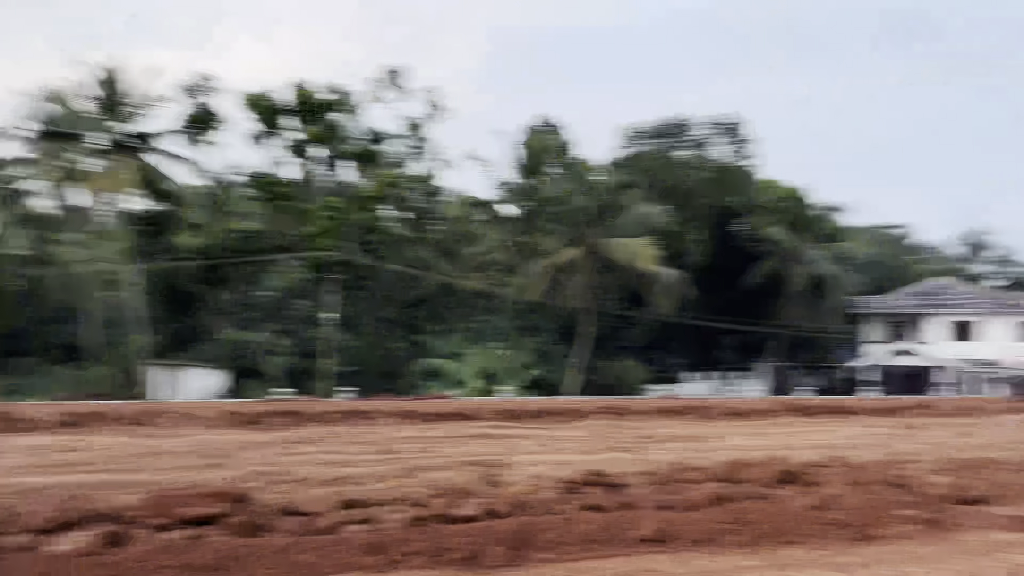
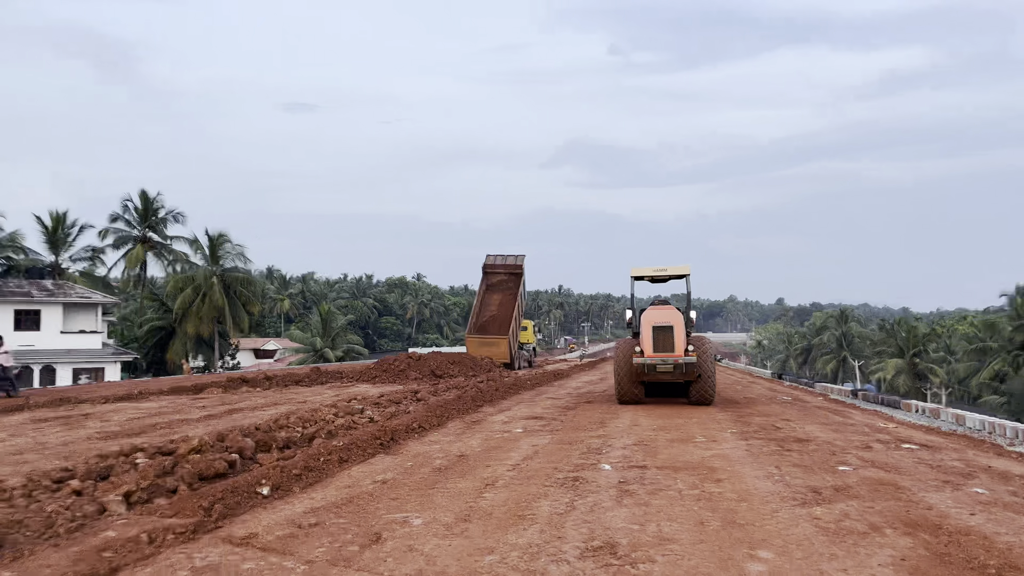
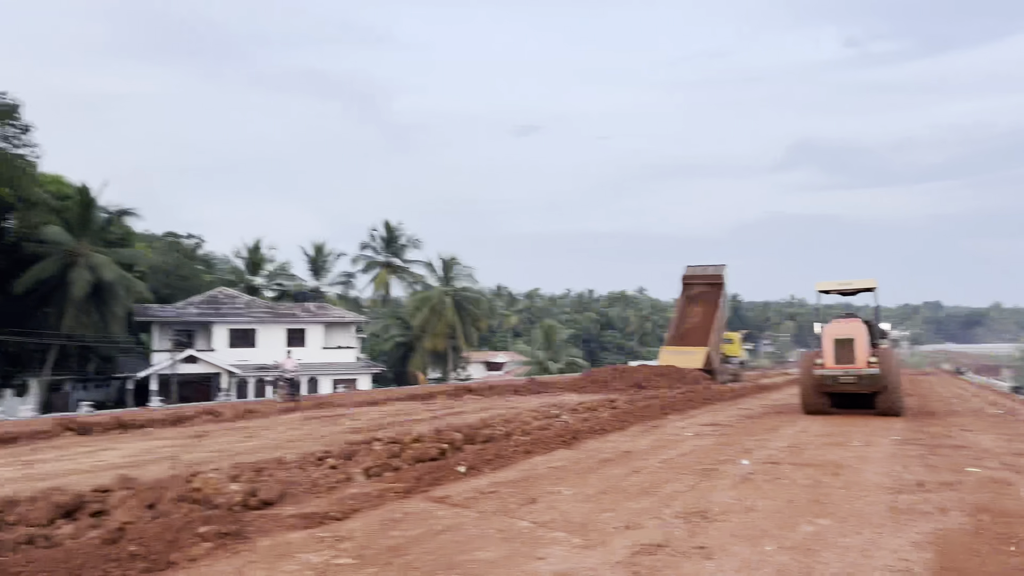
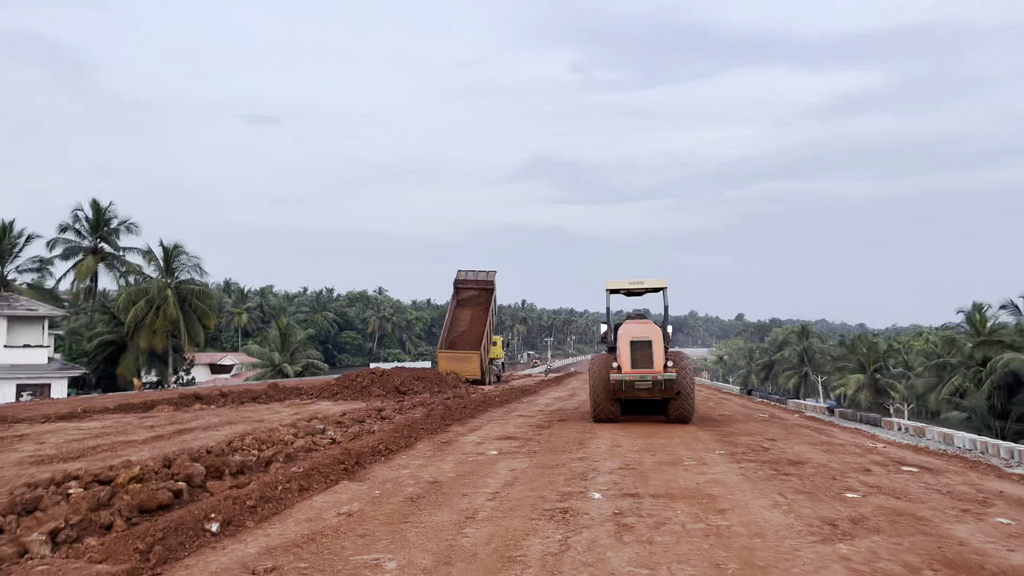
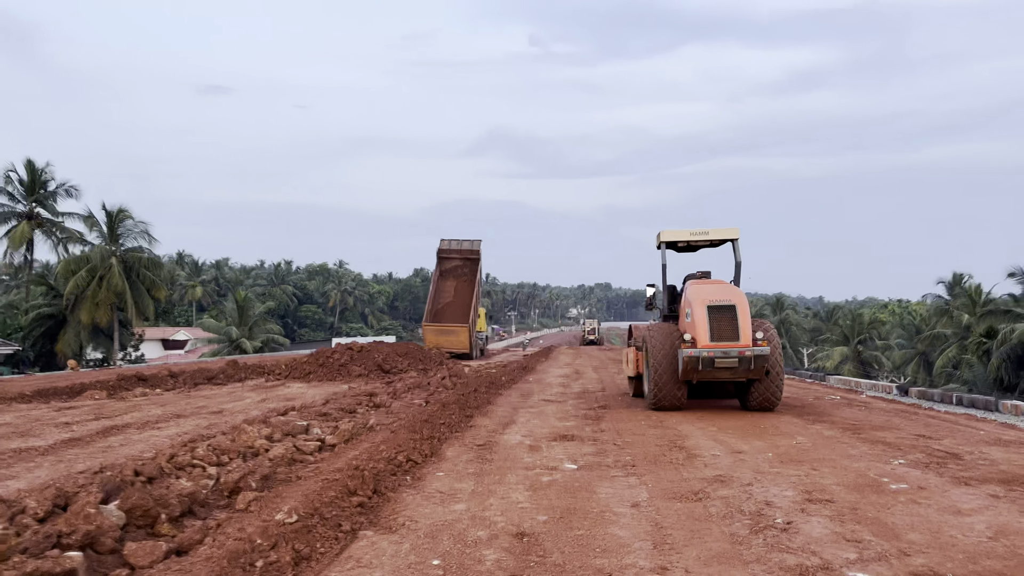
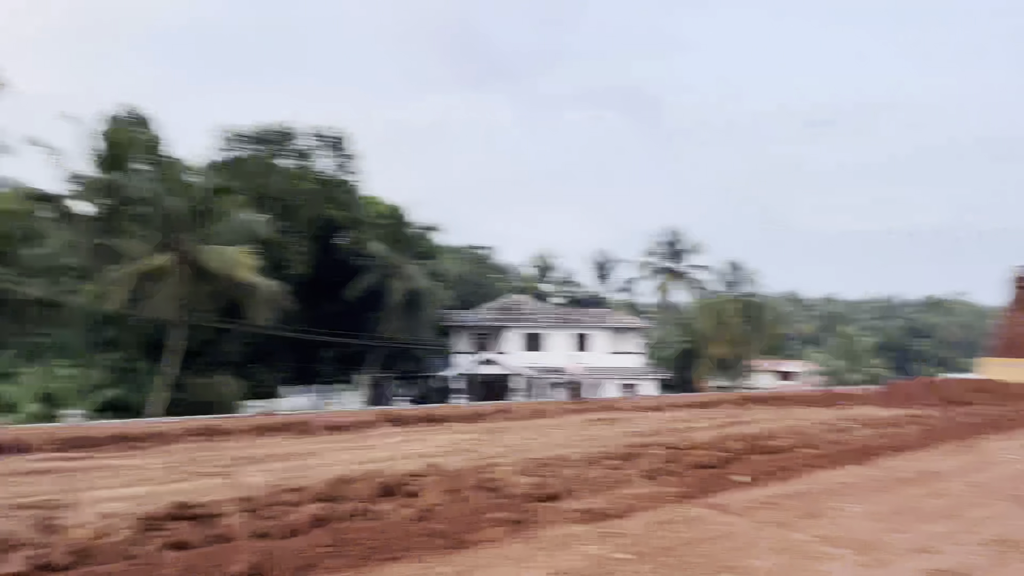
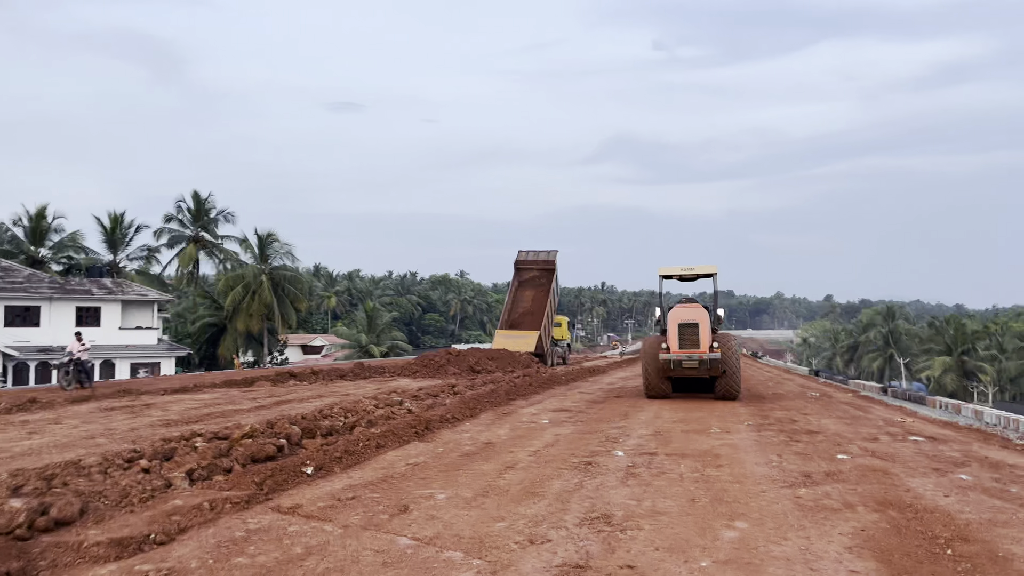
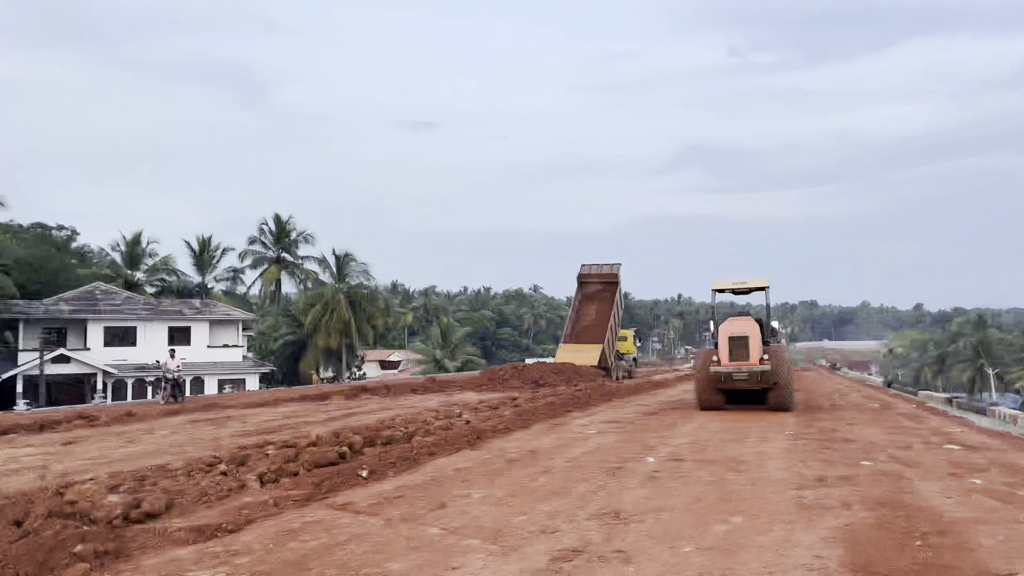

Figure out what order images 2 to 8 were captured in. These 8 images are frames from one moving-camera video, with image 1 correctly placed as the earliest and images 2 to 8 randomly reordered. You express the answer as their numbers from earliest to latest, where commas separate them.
6, 3, 8, 7, 2, 4, 5
